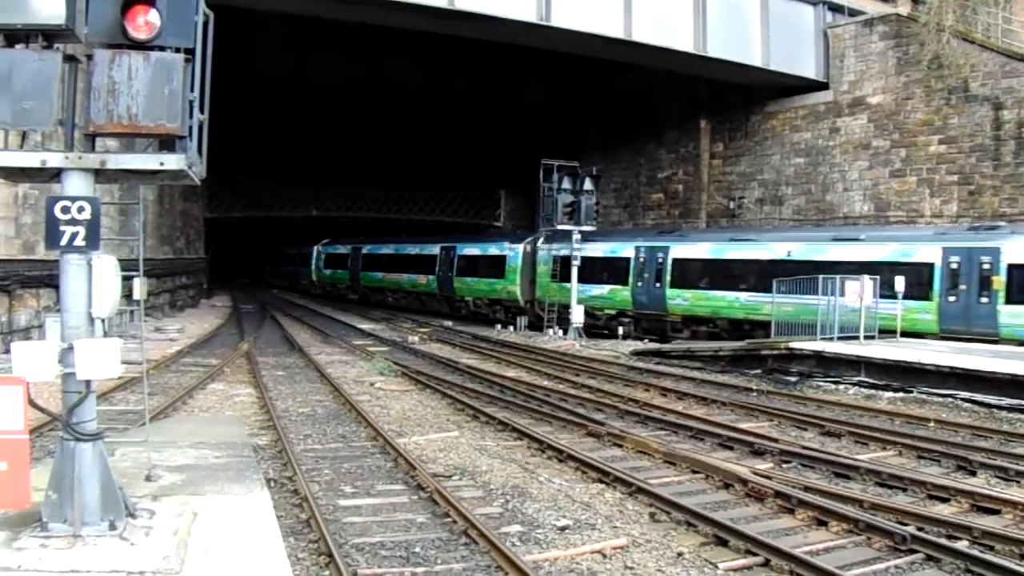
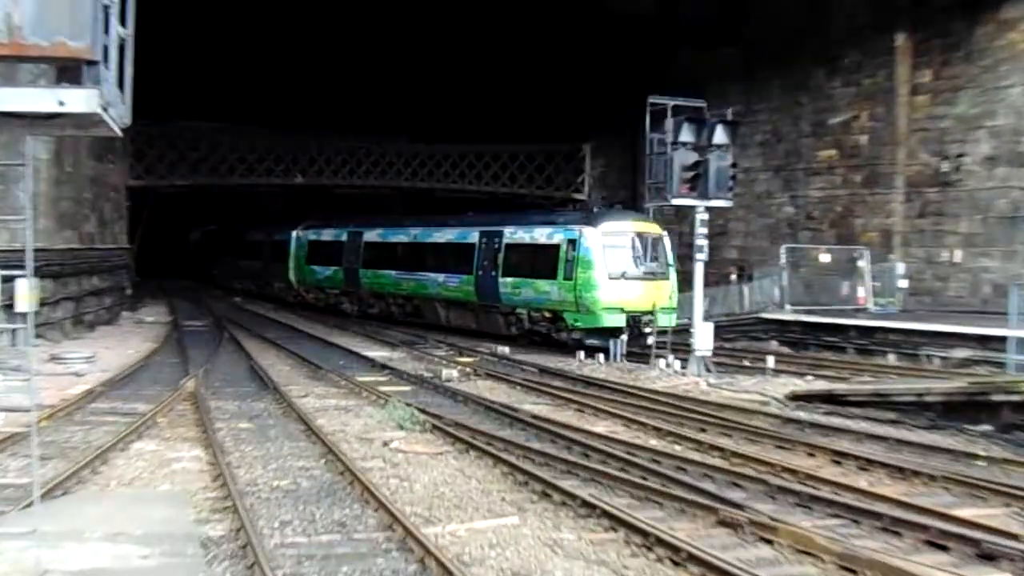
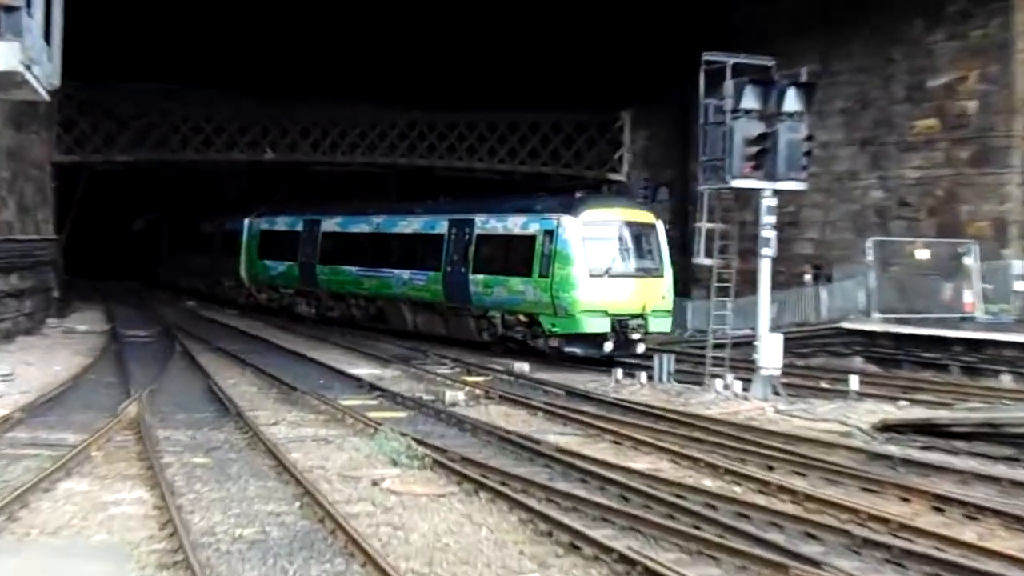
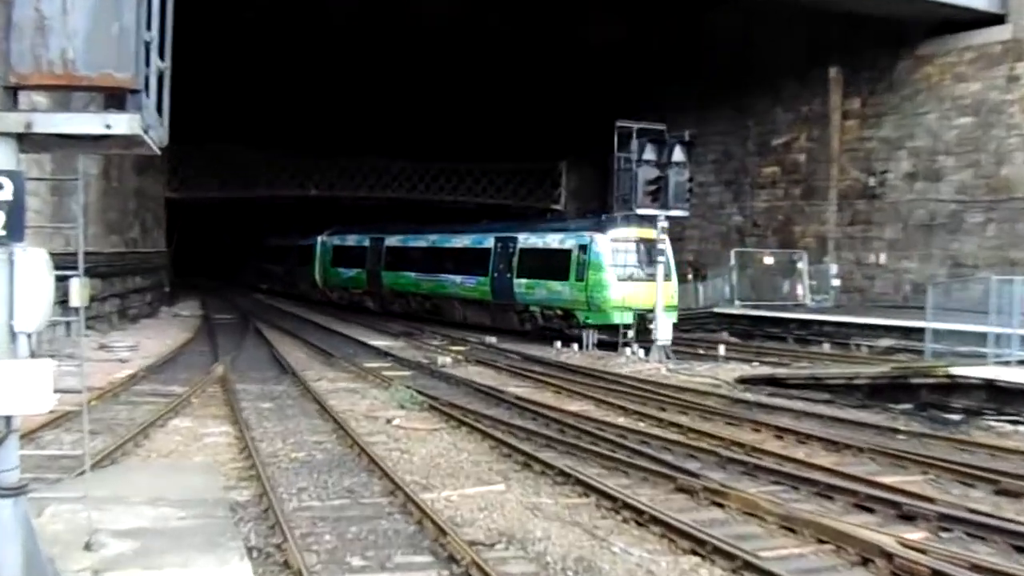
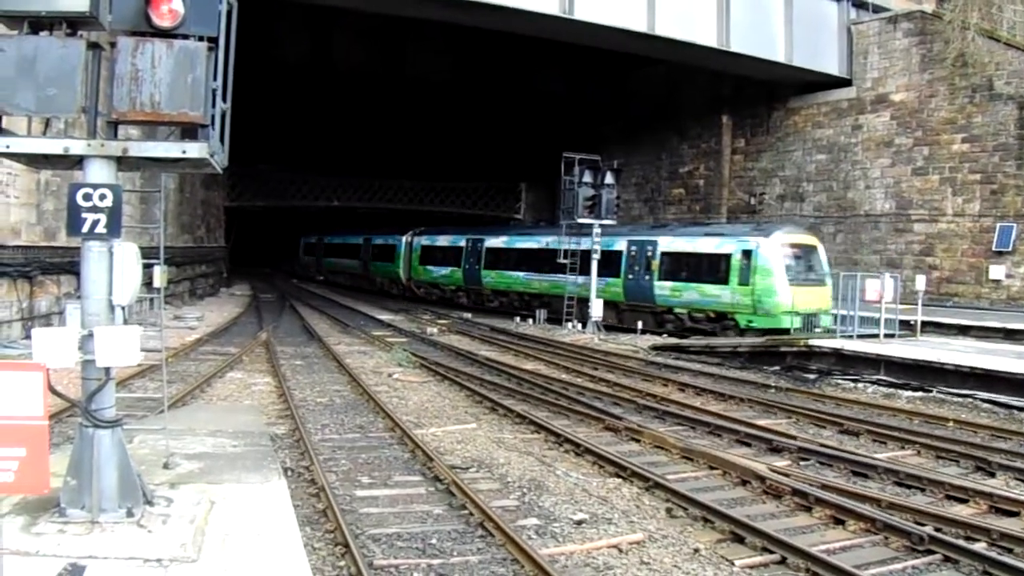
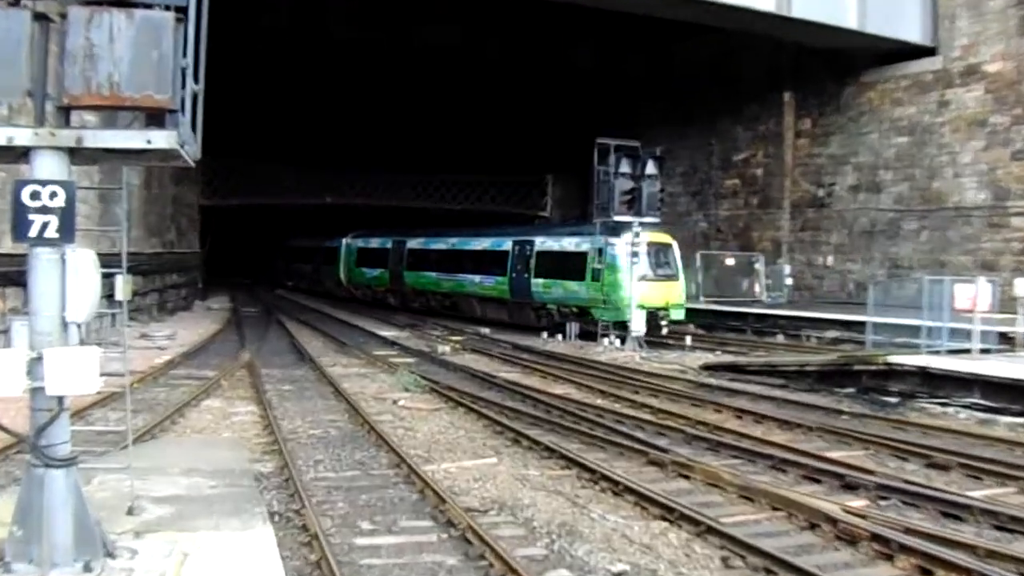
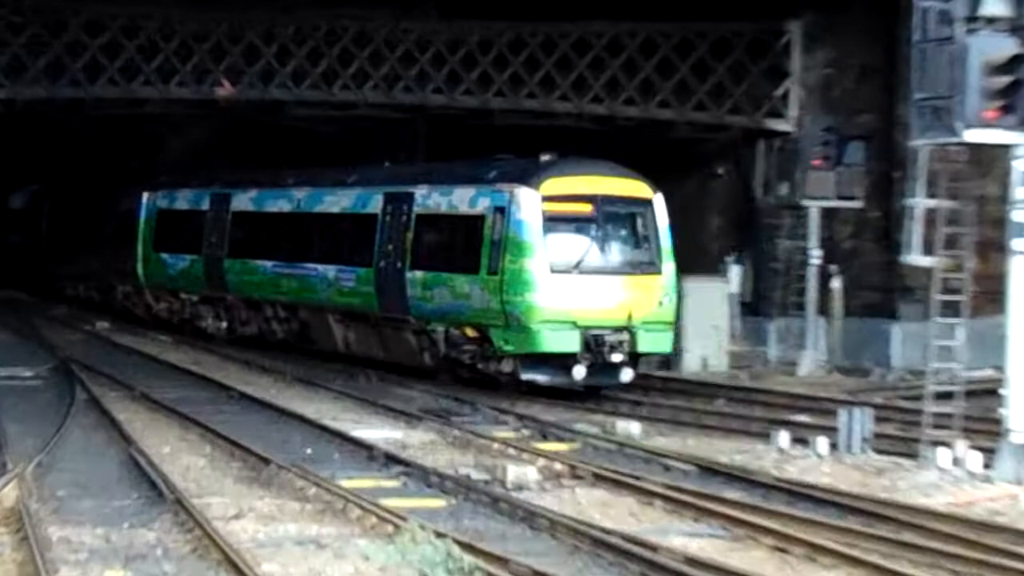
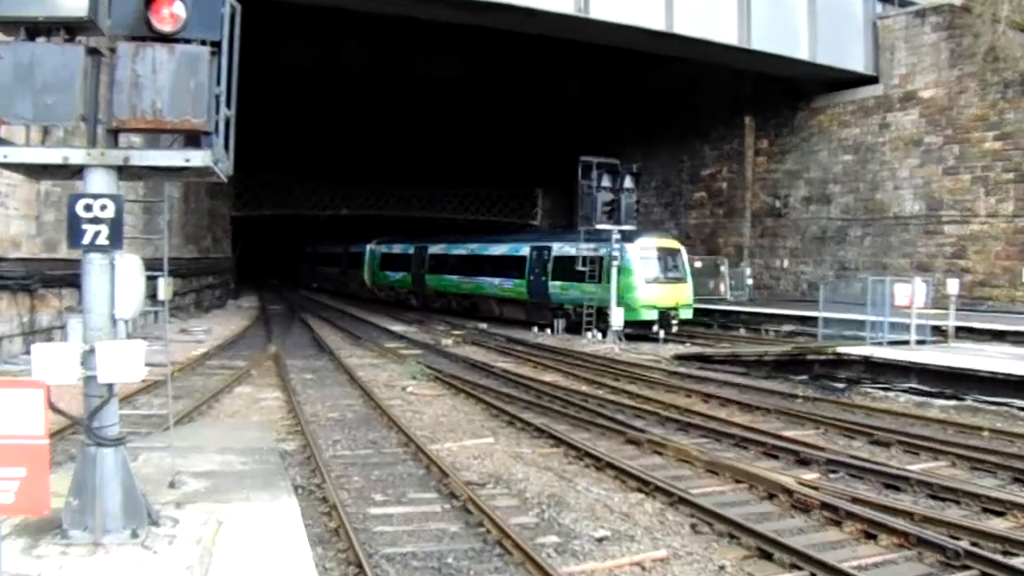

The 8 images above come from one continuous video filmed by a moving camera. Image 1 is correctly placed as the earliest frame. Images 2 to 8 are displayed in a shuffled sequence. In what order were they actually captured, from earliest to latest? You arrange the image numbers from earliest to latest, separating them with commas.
5, 8, 6, 4, 2, 3, 7
